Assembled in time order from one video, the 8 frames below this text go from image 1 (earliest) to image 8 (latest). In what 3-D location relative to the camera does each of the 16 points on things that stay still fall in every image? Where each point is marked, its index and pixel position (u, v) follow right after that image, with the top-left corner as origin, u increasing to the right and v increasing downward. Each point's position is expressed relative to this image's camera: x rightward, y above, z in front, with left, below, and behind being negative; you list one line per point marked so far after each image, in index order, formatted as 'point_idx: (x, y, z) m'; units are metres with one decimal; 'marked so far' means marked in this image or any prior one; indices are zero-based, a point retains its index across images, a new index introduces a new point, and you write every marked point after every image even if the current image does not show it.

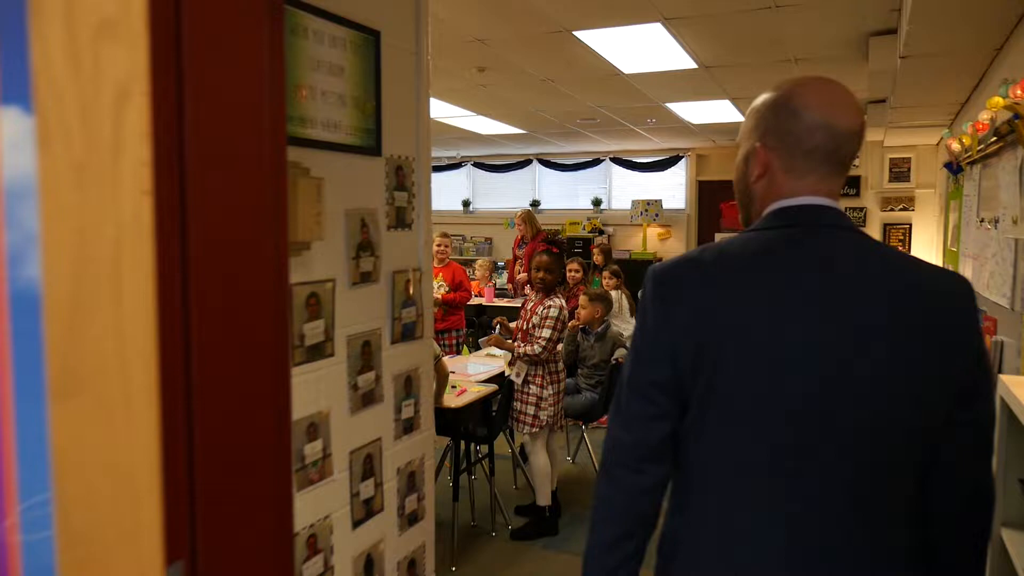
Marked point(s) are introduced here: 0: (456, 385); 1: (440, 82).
0: (-0.3, -0.5, +3.2) m
1: (-0.5, +1.6, +5.2) m
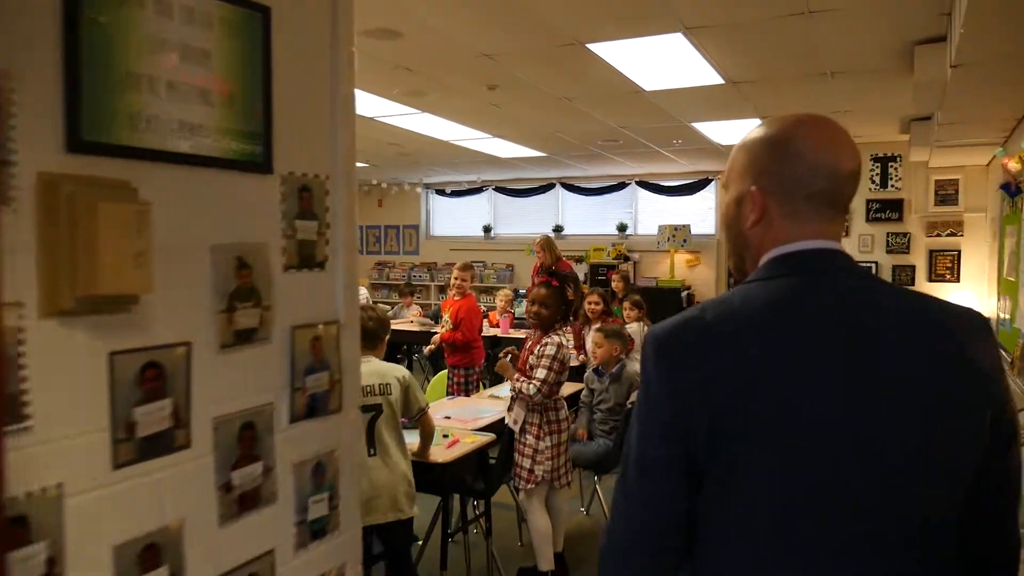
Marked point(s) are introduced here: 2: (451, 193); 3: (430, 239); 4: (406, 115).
0: (-0.3, -0.6, +2.8) m
1: (-0.4, +1.4, +4.9) m
2: (-0.9, +1.4, +9.8) m
3: (-1.2, +0.7, +10.1) m
4: (-0.8, +1.4, +5.5) m
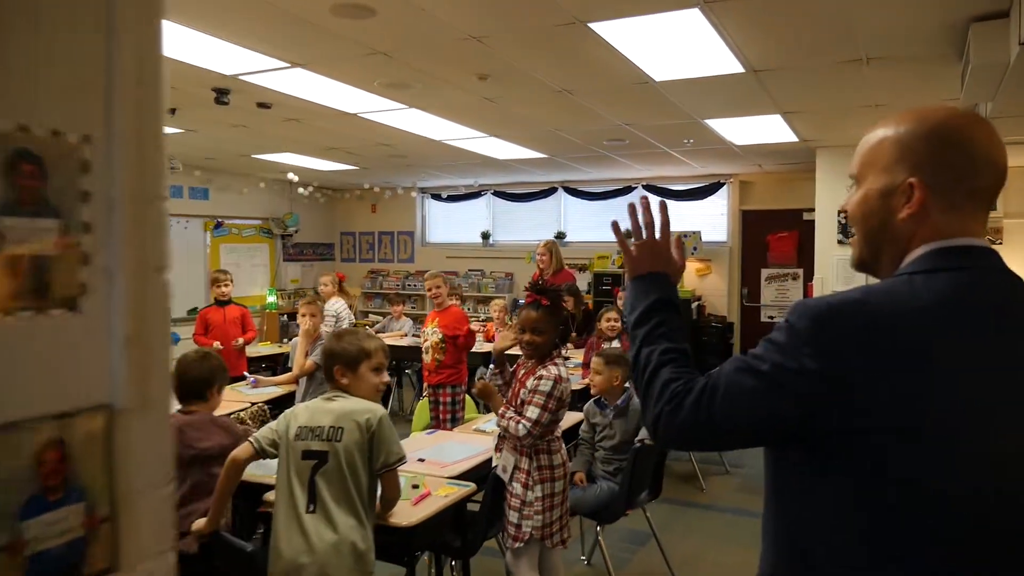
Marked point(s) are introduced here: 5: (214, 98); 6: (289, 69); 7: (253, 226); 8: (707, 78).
0: (-0.3, -0.7, +2.3) m
1: (-0.5, +1.3, +4.5) m
2: (-0.9, +1.2, +9.3) m
3: (-1.2, +0.6, +9.6) m
4: (-0.9, +1.3, +5.1) m
5: (-2.1, +1.3, +4.7) m
6: (-1.4, +1.3, +4.1) m
7: (-3.3, +0.8, +8.8) m
8: (+1.1, +1.2, +3.9) m
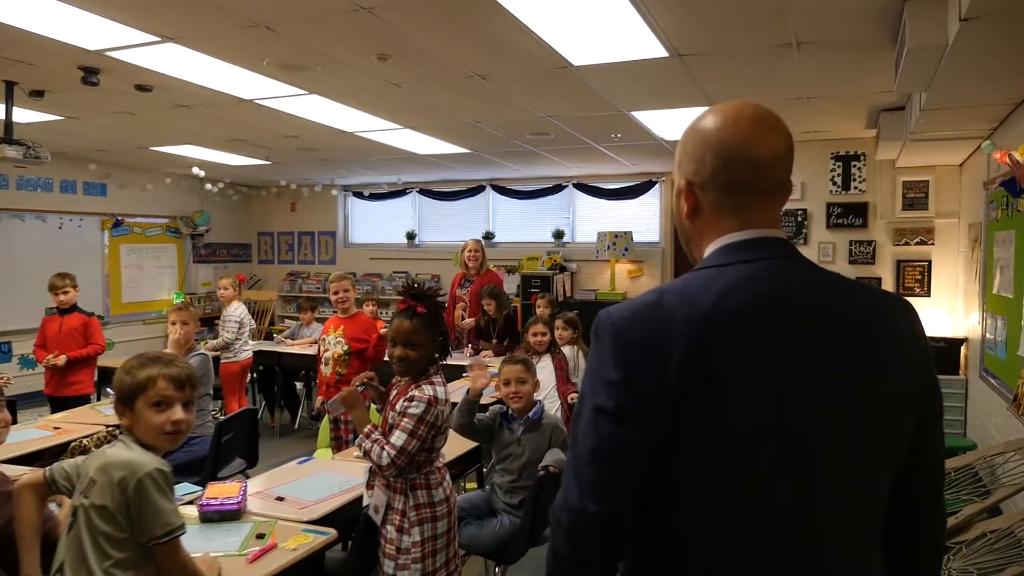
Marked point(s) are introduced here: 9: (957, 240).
0: (-0.7, -0.7, +1.9) m
1: (-1.0, +1.2, +4.0) m
2: (-1.8, +1.2, +8.8) m
3: (-2.2, +0.5, +9.1) m
4: (-1.5, +1.3, +4.6) m
5: (-2.6, +1.3, +4.1) m
6: (-1.9, +1.3, +3.6) m
7: (-4.2, +0.8, +8.1) m
8: (+0.6, +1.2, +3.6) m
9: (+3.2, +0.3, +4.9) m
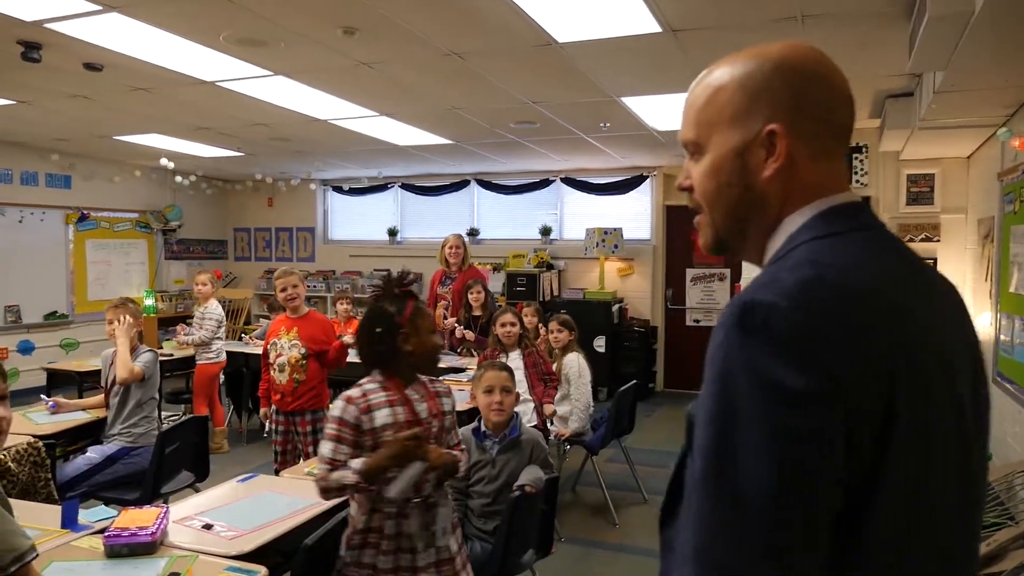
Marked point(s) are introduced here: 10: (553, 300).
0: (-0.8, -0.7, +1.6) m
1: (-1.1, +1.3, +3.7) m
2: (-2.0, +1.2, +8.5) m
3: (-2.4, +0.6, +8.7) m
4: (-1.6, +1.3, +4.3) m
5: (-2.7, +1.3, +3.8) m
6: (-2.0, +1.3, +3.3) m
7: (-4.4, +0.8, +7.7) m
8: (+0.5, +1.2, +3.3) m
9: (+3.1, +0.4, +4.6) m
10: (+0.4, -0.1, +6.9) m
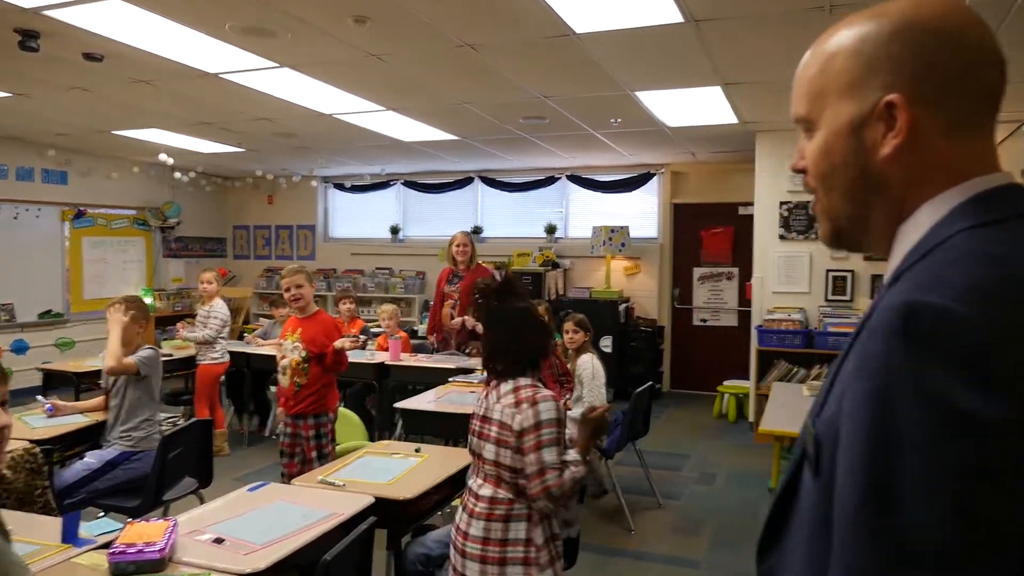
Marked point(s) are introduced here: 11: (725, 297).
0: (-0.7, -0.7, +1.5) m
1: (-1.1, +1.3, +3.6) m
2: (-2.0, +1.2, +8.4) m
3: (-2.3, +0.6, +8.6) m
4: (-1.5, +1.3, +4.1) m
5: (-2.7, +1.3, +3.7) m
6: (-1.9, +1.3, +3.2) m
7: (-4.3, +0.8, +7.6) m
8: (+0.6, +1.2, +3.2) m
9: (+3.1, +0.4, +4.5) m
10: (+0.5, -0.1, +6.8) m
11: (+2.1, -0.1, +6.8) m
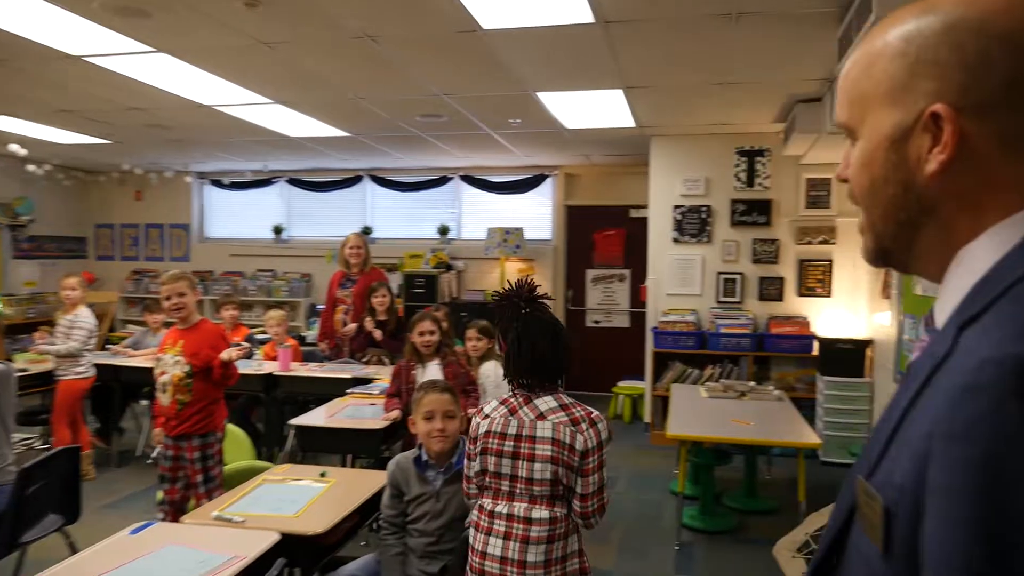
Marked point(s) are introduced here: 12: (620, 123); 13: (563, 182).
0: (-0.8, -0.7, +1.2) m
1: (-1.5, +1.2, +3.2) m
2: (-3.2, +1.2, +7.8) m
3: (-3.6, +0.5, +8.0) m
4: (-2.1, +1.3, +3.7) m
5: (-3.1, +1.3, +3.1) m
6: (-2.3, +1.3, +2.7) m
7: (-5.4, +0.7, +6.6) m
8: (+0.2, +1.2, +3.2) m
9: (+2.4, +0.3, +4.9) m
10: (-0.6, -0.1, +6.7) m
11: (+1.1, -0.1, +6.9) m
12: (+0.8, +1.2, +4.9) m
13: (+0.5, +1.1, +7.0) m
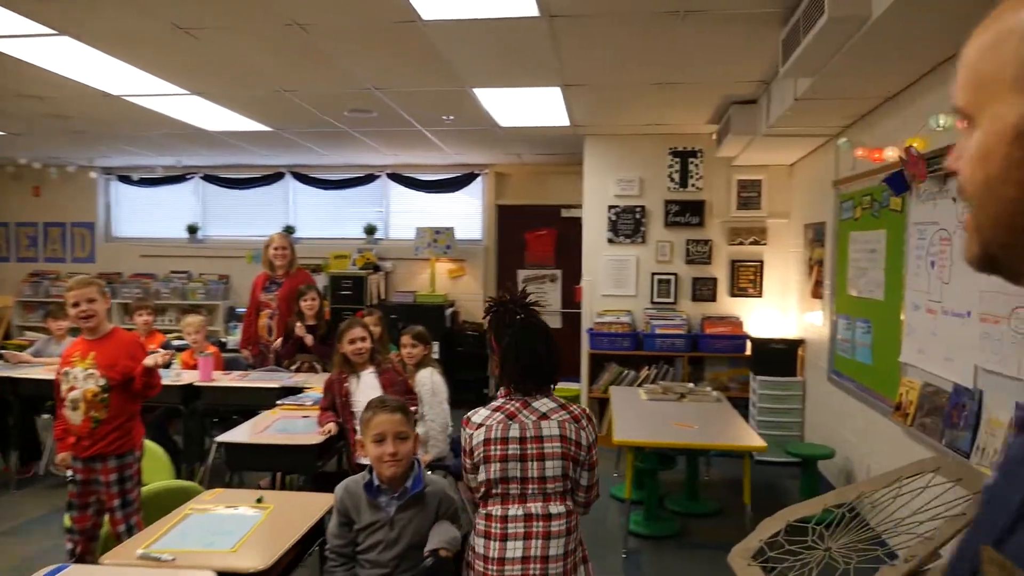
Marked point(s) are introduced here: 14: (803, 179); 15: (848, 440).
0: (-0.8, -0.7, +1.0) m
1: (-1.8, +1.2, +2.9) m
2: (-4.0, +1.2, +7.3) m
3: (-4.4, +0.5, +7.4) m
4: (-2.4, +1.2, +3.3) m
5: (-3.4, +1.2, +2.6) m
6: (-2.5, +1.3, +2.3) m
7: (-6.0, +0.7, +5.9) m
8: (-0.1, +1.2, +3.1) m
9: (+2.0, +0.4, +5.0) m
10: (-1.2, -0.2, +6.5) m
11: (+0.4, -0.1, +6.9) m
12: (+0.3, +1.2, +4.8) m
13: (-0.2, +1.1, +7.0) m
14: (+1.9, +0.7, +4.6) m
15: (+1.7, -0.8, +3.5) m
